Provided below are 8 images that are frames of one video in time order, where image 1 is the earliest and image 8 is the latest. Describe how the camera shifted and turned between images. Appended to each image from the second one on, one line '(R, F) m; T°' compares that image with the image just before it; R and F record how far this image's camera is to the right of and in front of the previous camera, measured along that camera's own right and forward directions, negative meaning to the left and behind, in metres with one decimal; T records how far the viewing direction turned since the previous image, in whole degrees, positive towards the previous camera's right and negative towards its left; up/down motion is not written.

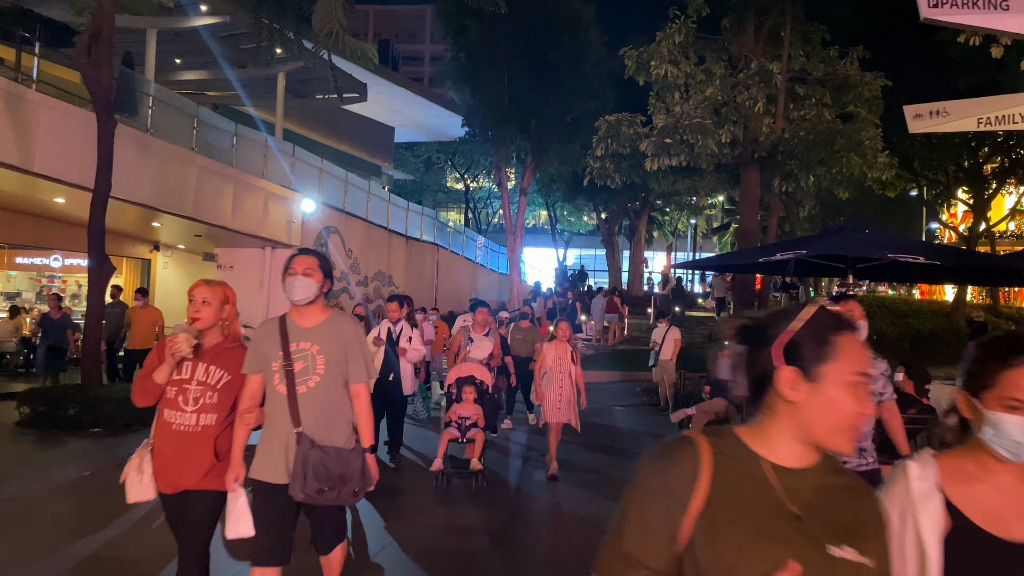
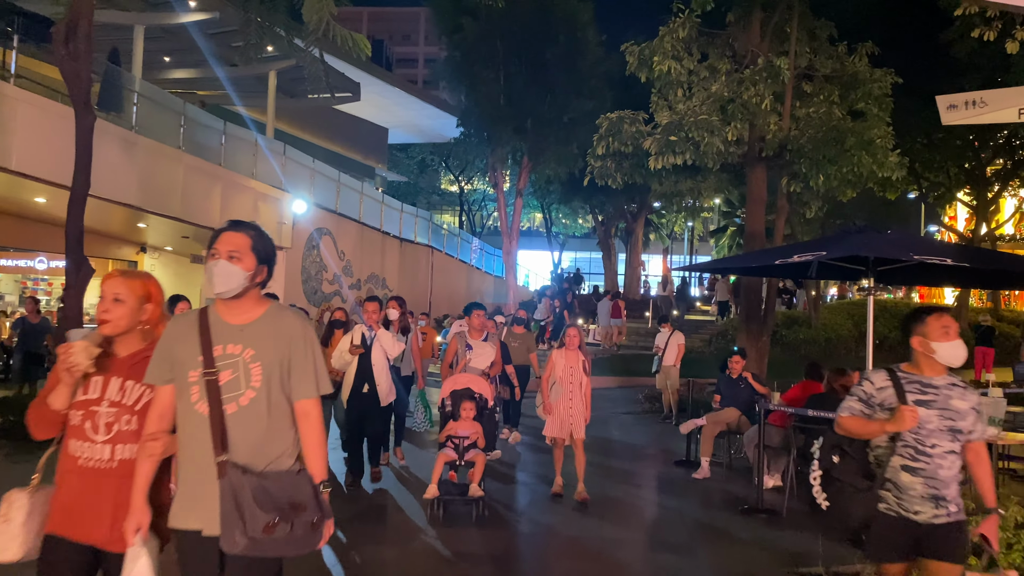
(-0.1, +0.5) m; 0°
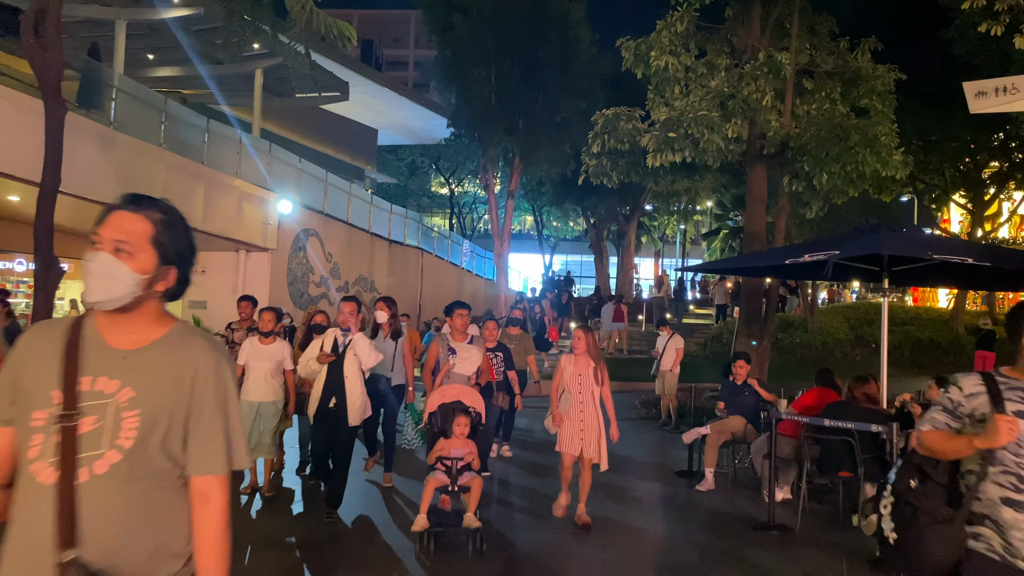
(0.0, +0.5) m; +1°
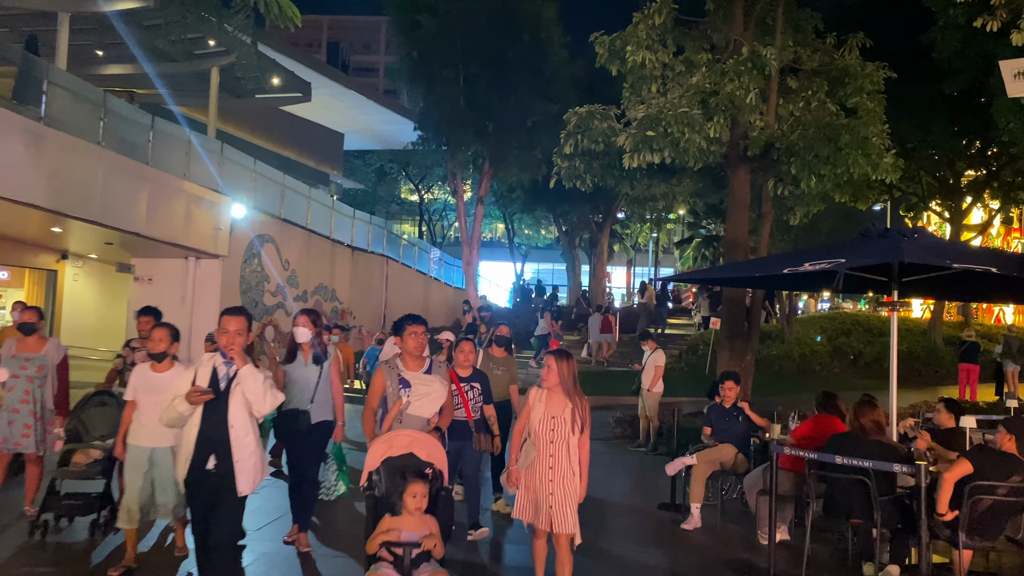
(+0.1, +0.9) m; +2°
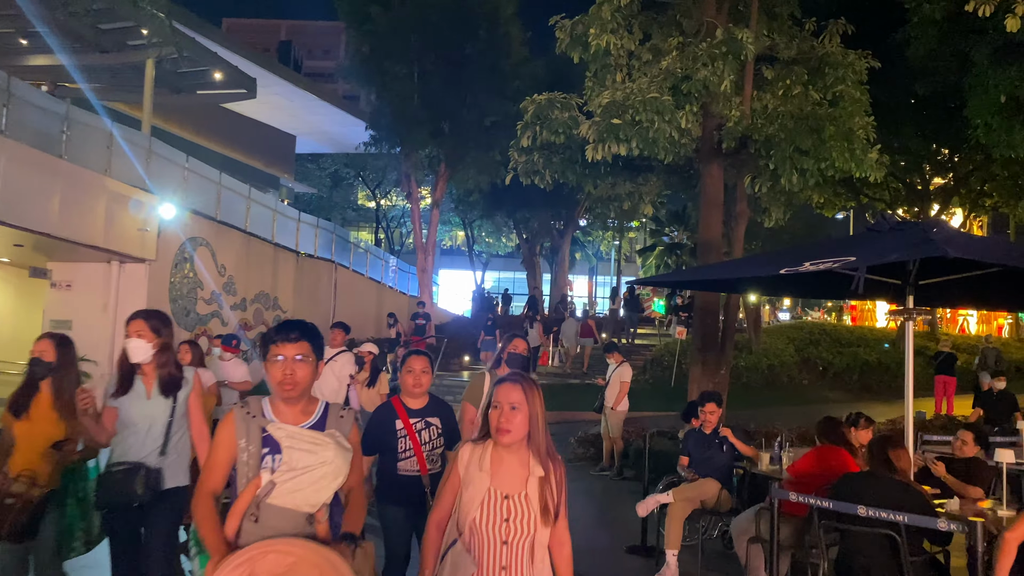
(+0.1, +1.2) m; +3°
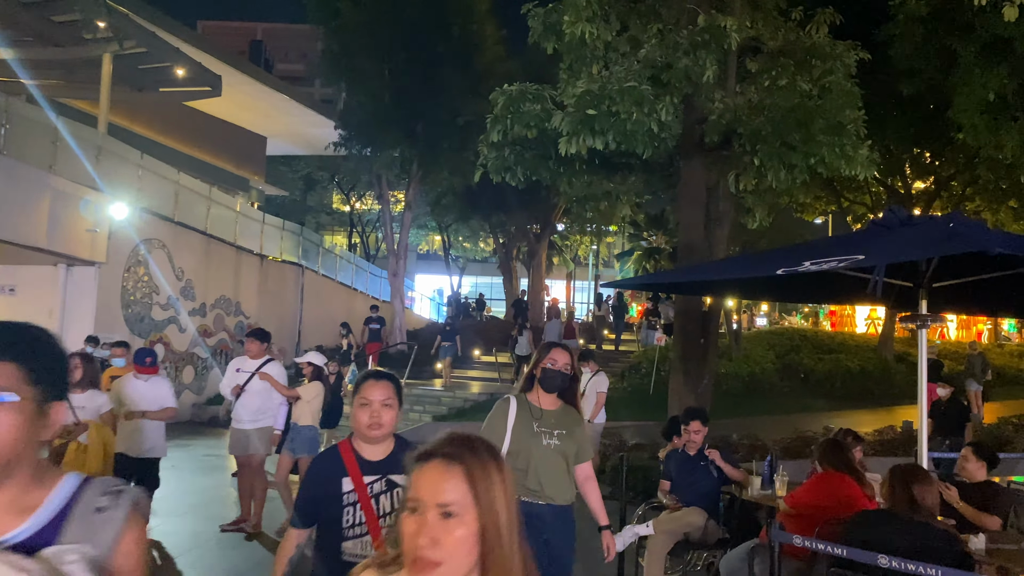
(+0.1, +0.7) m; +1°
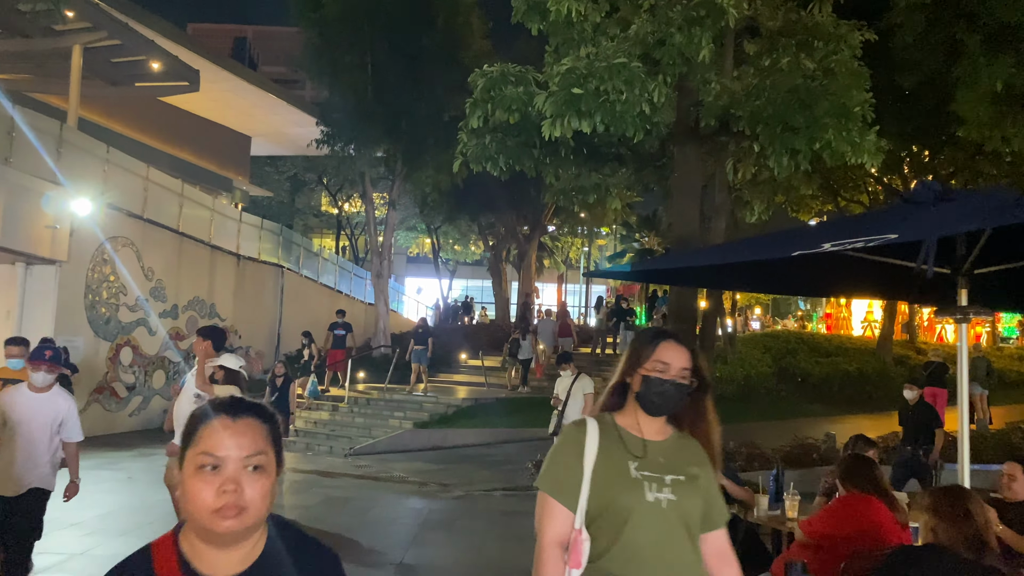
(+0.1, +0.7) m; 0°
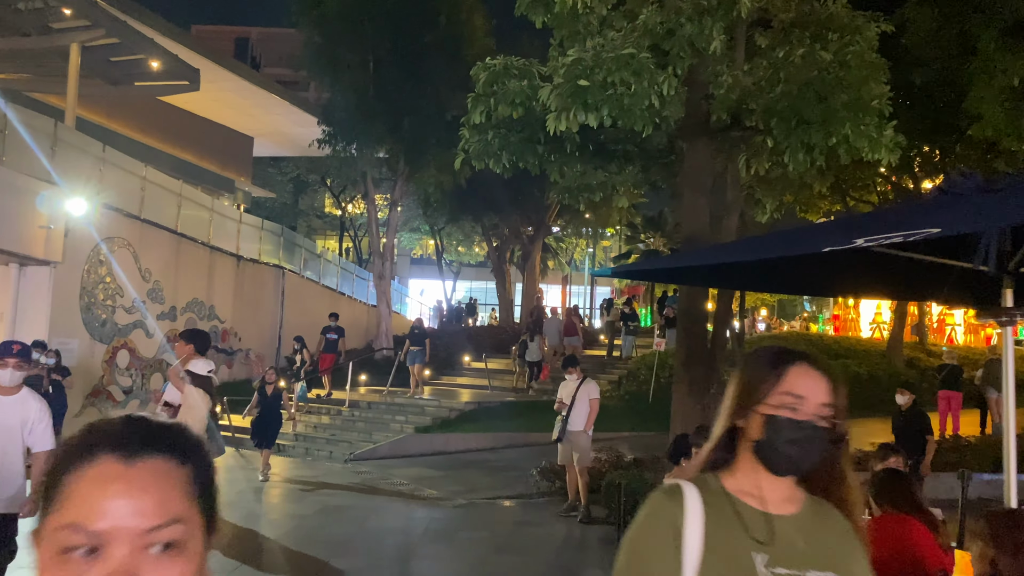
(0.0, +0.3) m; 0°
